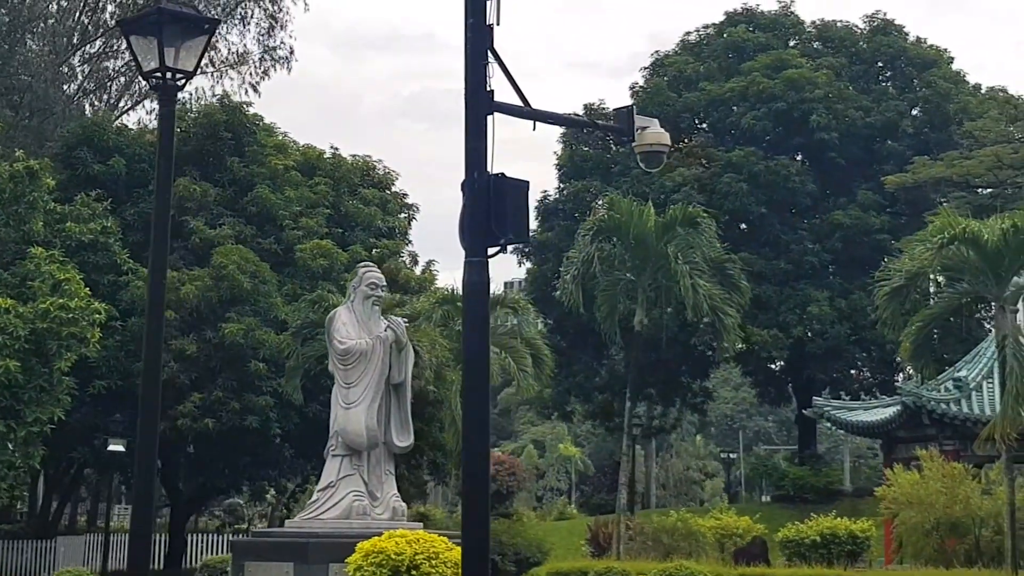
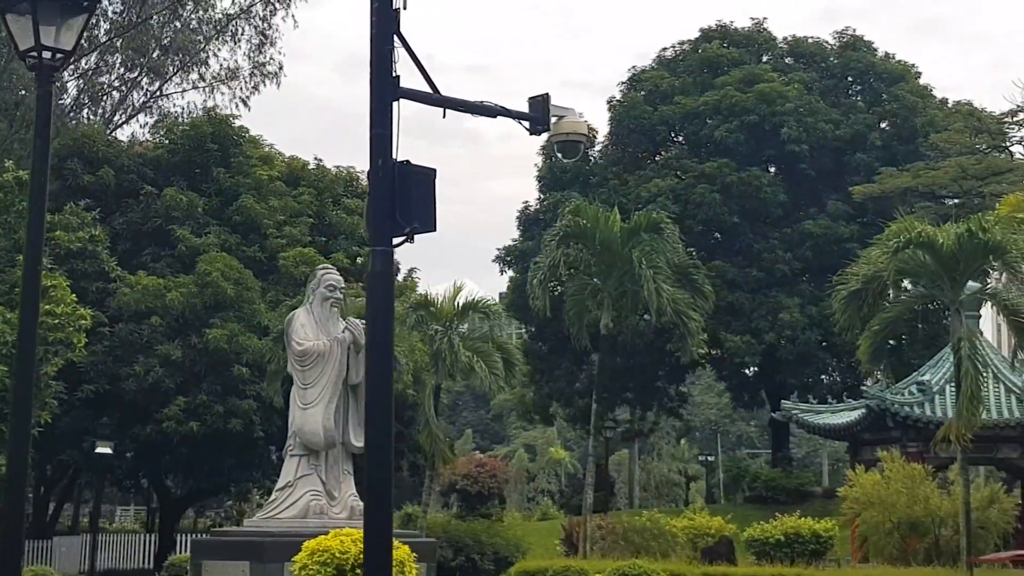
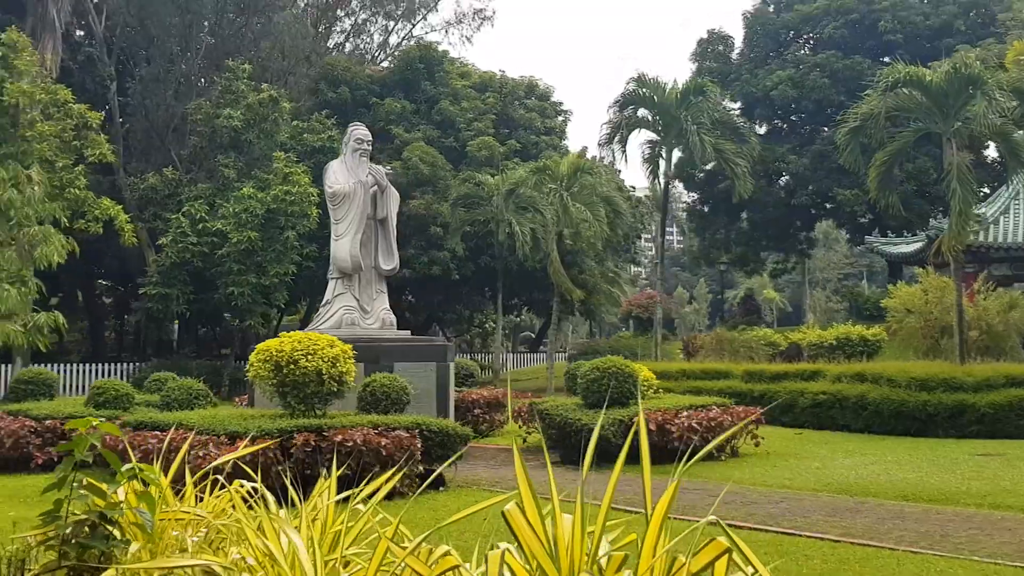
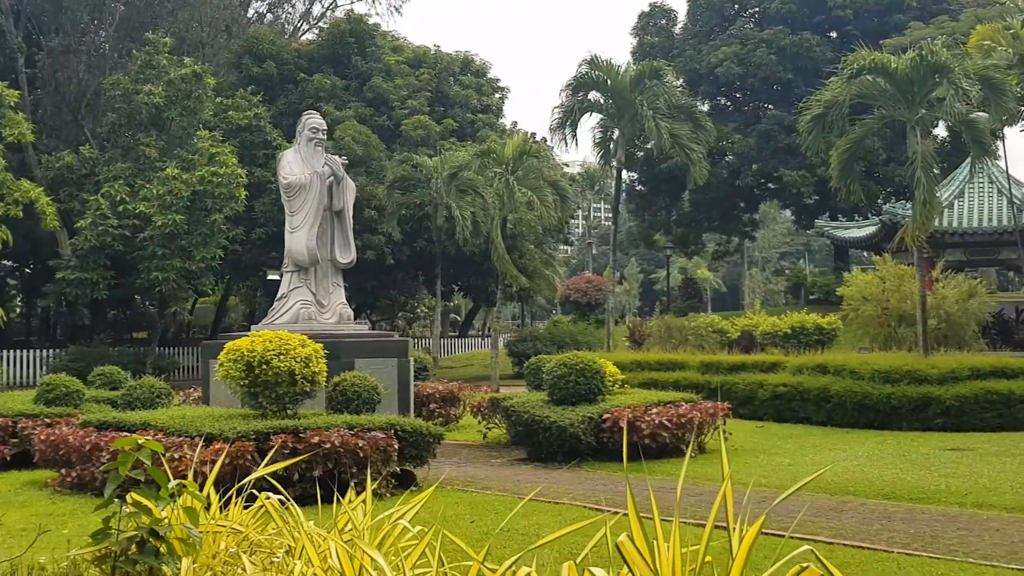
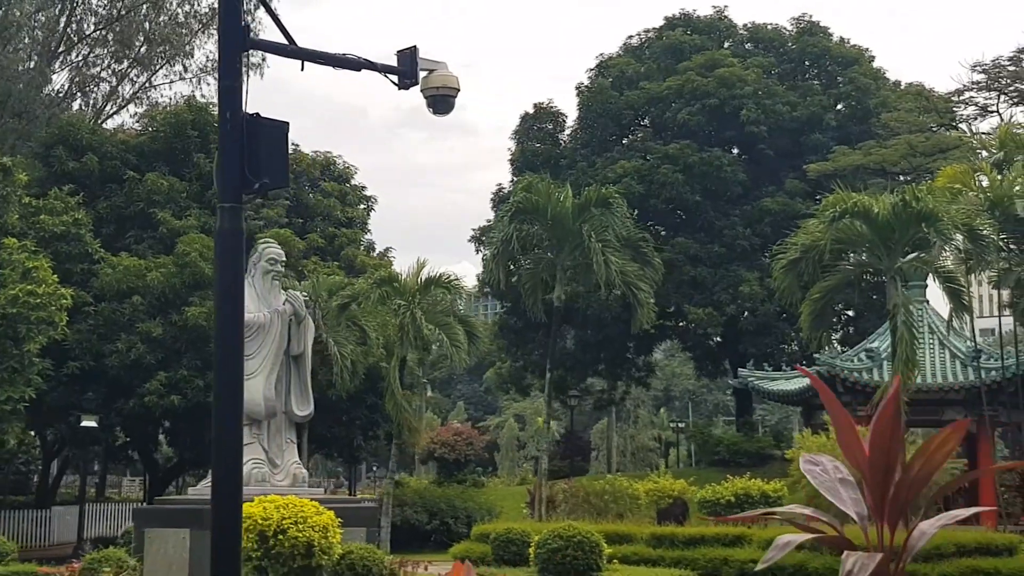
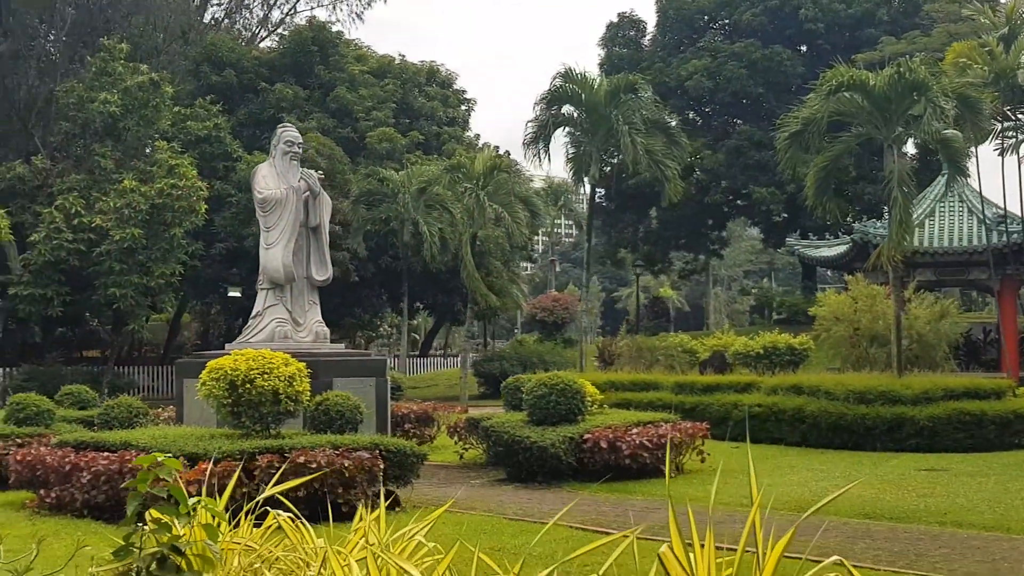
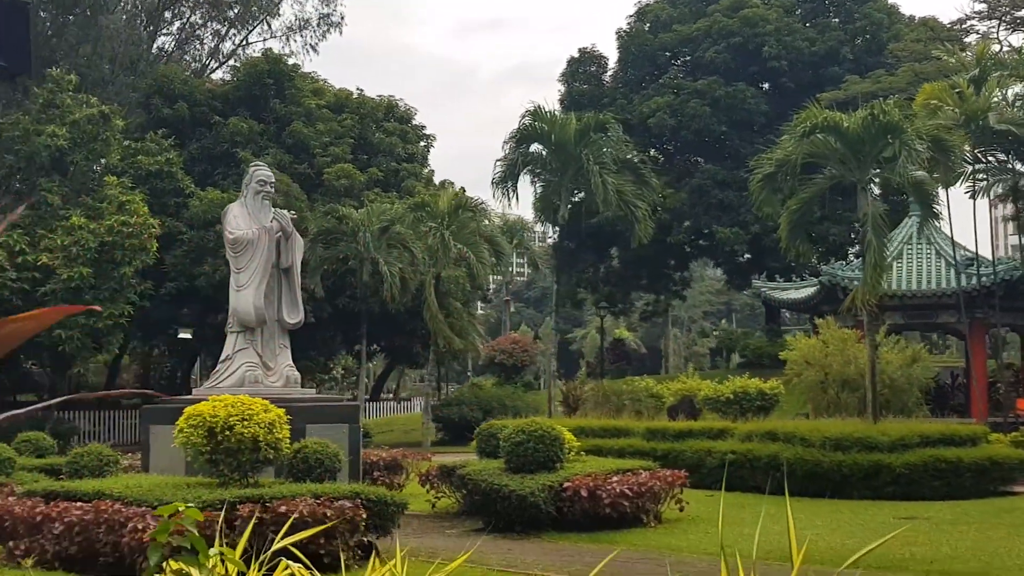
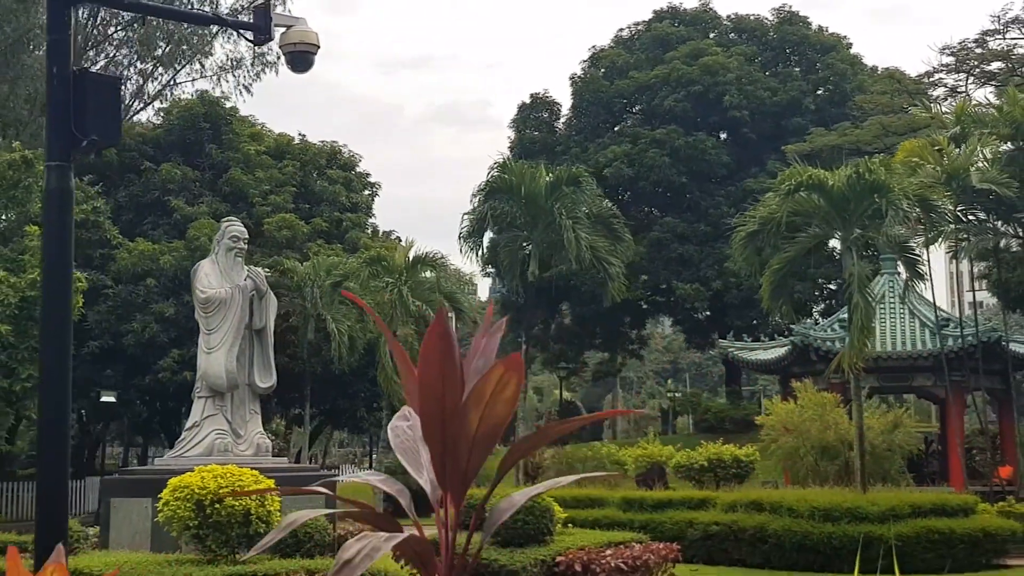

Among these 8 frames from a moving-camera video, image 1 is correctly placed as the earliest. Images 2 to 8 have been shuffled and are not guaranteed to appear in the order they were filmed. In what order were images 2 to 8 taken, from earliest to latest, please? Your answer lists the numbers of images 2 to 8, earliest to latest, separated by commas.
2, 5, 8, 7, 6, 4, 3
